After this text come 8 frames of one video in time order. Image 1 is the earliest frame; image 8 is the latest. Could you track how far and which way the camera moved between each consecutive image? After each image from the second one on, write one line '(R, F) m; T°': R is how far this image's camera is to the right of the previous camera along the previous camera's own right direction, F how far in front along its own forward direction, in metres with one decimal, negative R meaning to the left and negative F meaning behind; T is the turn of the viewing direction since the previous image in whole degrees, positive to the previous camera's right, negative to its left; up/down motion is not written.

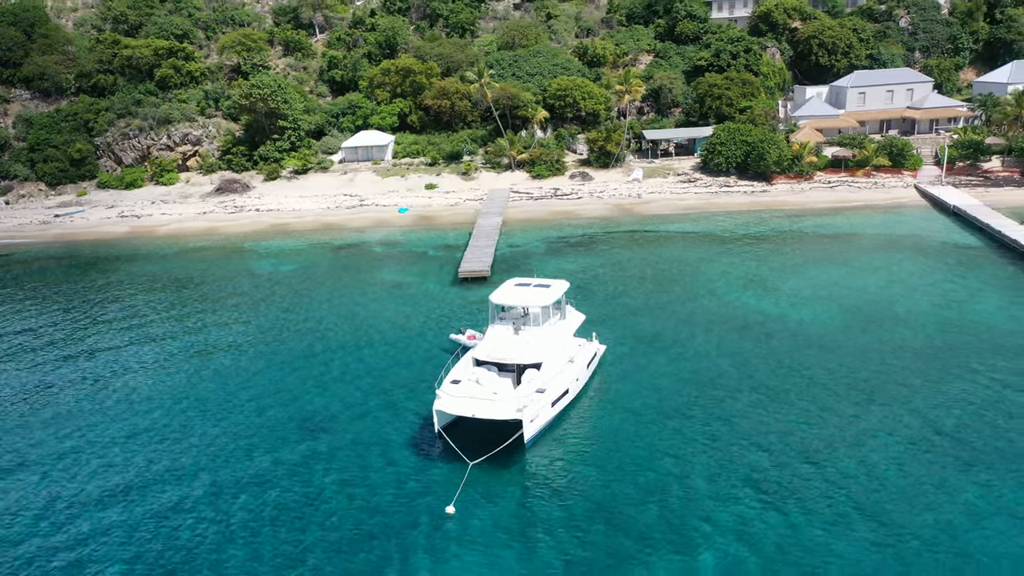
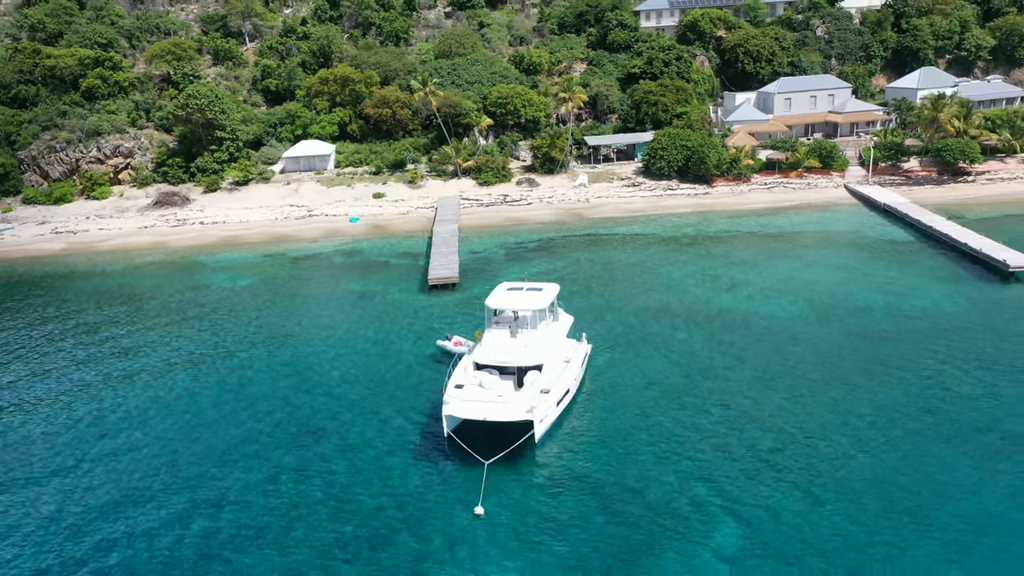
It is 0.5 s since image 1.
(-2.5, -0.6) m; +6°
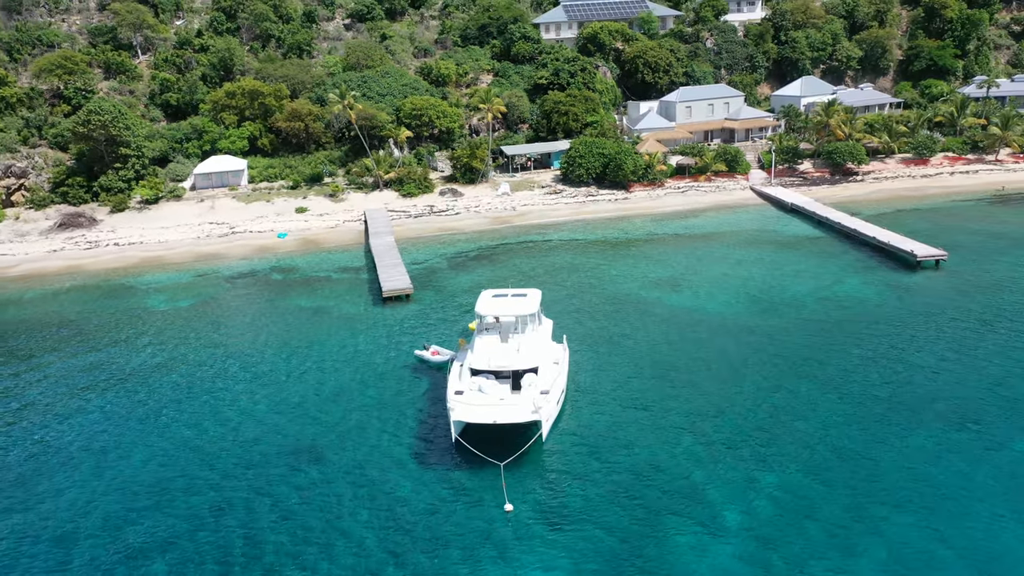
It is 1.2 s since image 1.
(-3.6, -0.7) m; +8°
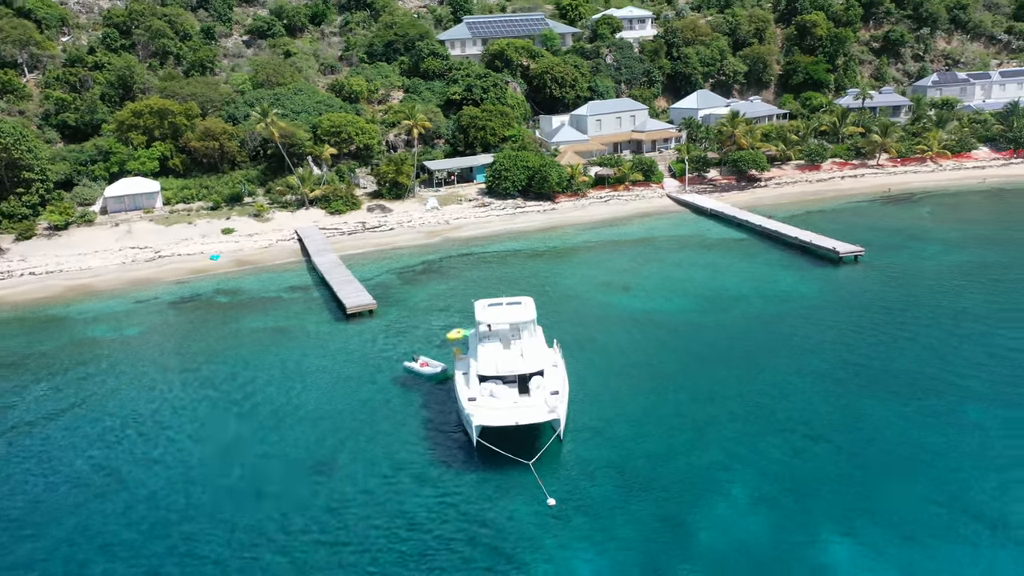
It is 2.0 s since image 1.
(-4.2, -0.9) m; +9°
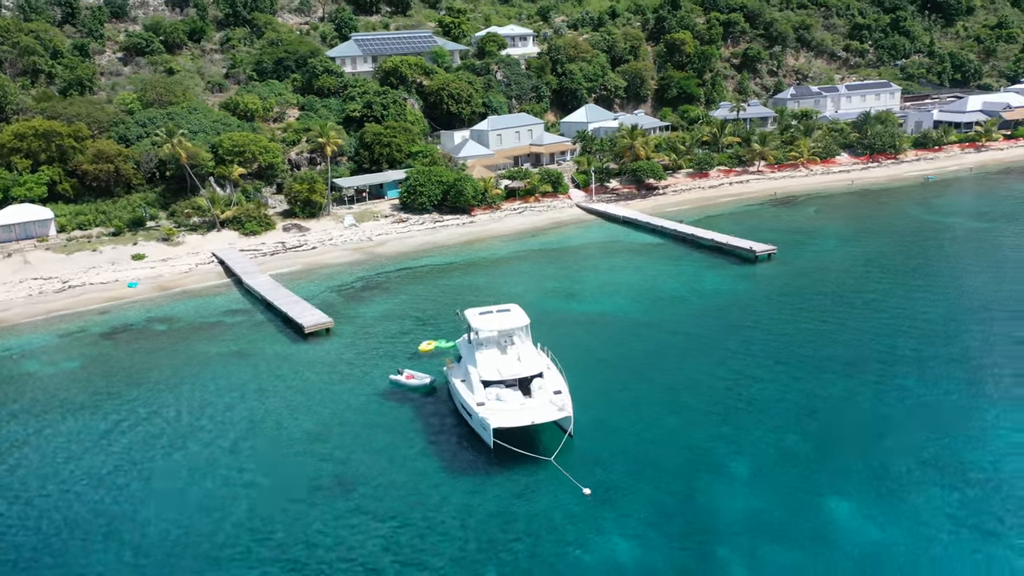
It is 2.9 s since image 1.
(-4.9, -0.9) m; +10°
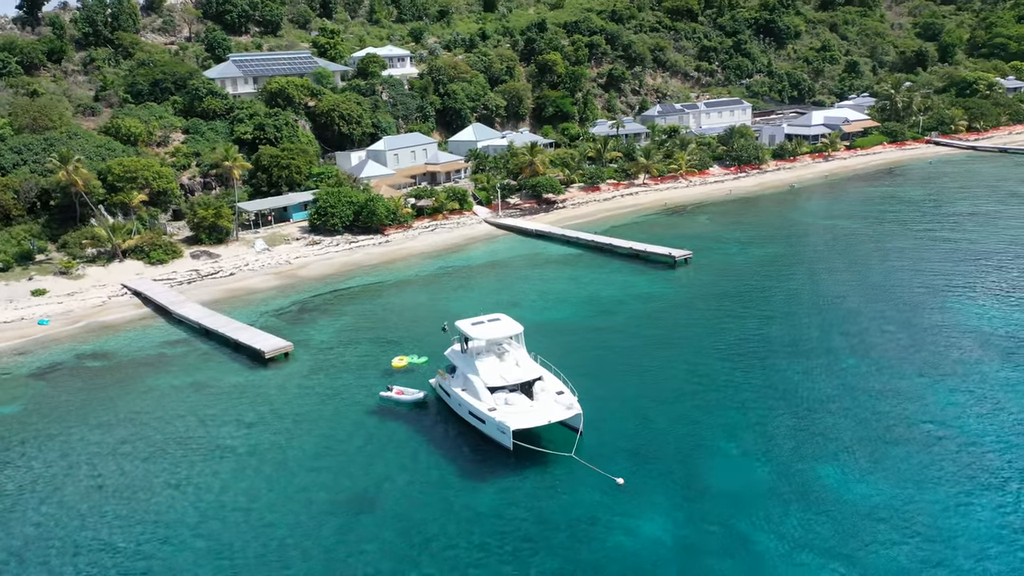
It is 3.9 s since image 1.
(-5.6, -0.9) m; +11°
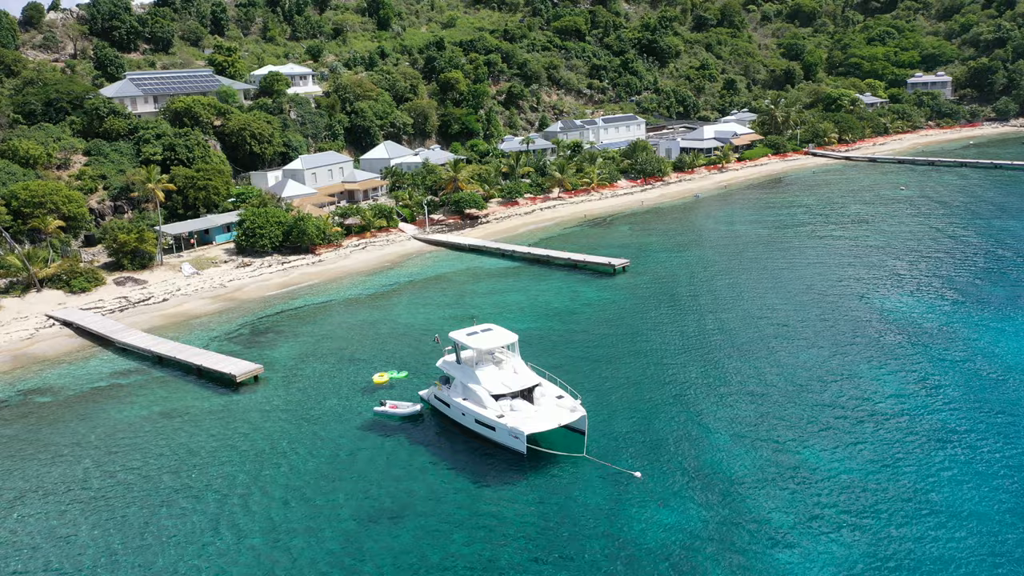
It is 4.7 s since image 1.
(-4.6, -0.8) m; +9°
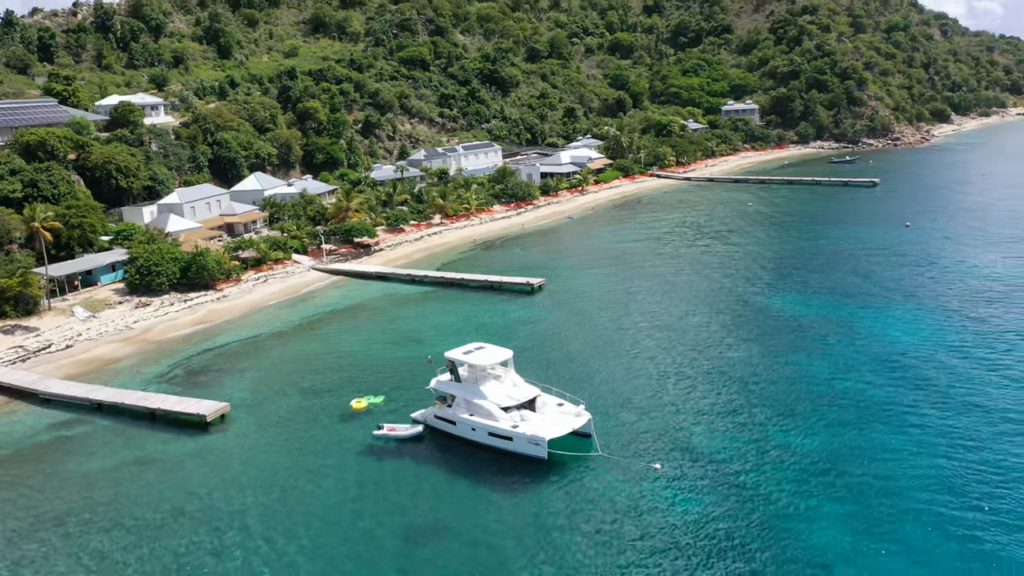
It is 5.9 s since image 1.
(-7.2, -1.1) m; +13°
